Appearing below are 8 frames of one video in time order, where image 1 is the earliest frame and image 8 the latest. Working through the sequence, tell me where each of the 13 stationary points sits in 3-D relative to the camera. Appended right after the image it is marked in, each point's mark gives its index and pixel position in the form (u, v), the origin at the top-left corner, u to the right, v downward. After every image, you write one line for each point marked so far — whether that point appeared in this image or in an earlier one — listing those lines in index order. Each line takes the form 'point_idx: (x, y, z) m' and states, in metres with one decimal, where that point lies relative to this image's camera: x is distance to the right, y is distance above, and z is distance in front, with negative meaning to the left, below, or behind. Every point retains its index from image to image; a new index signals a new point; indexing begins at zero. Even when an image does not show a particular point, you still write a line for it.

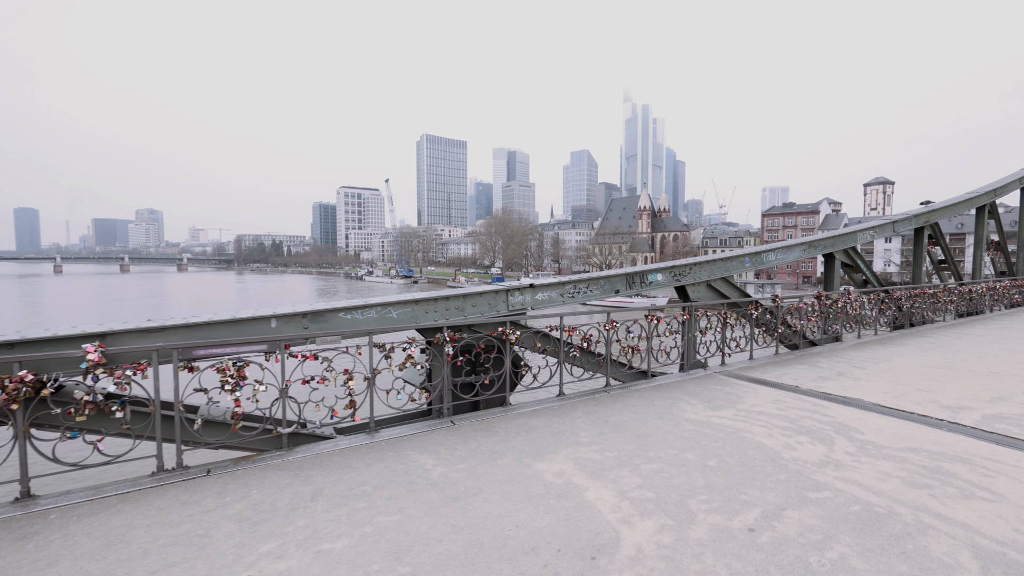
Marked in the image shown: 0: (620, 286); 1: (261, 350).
0: (+1.3, 0.0, +5.5) m
1: (-1.9, -0.5, +3.5) m
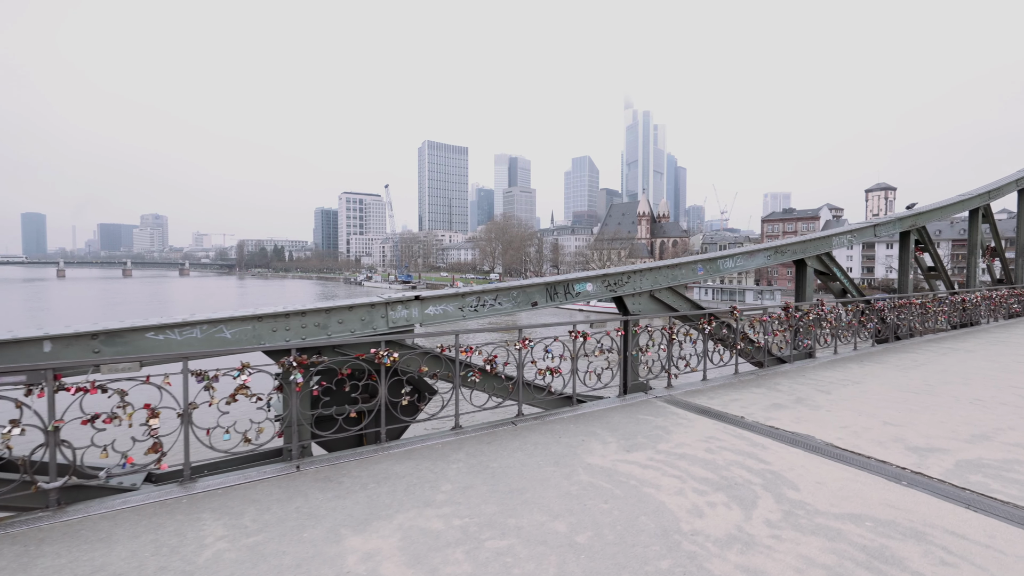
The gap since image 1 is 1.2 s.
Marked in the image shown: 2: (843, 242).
0: (+0.3, -0.1, +4.7) m
1: (-3.0, -0.6, +2.8) m
2: (+5.9, +0.8, +8.2) m
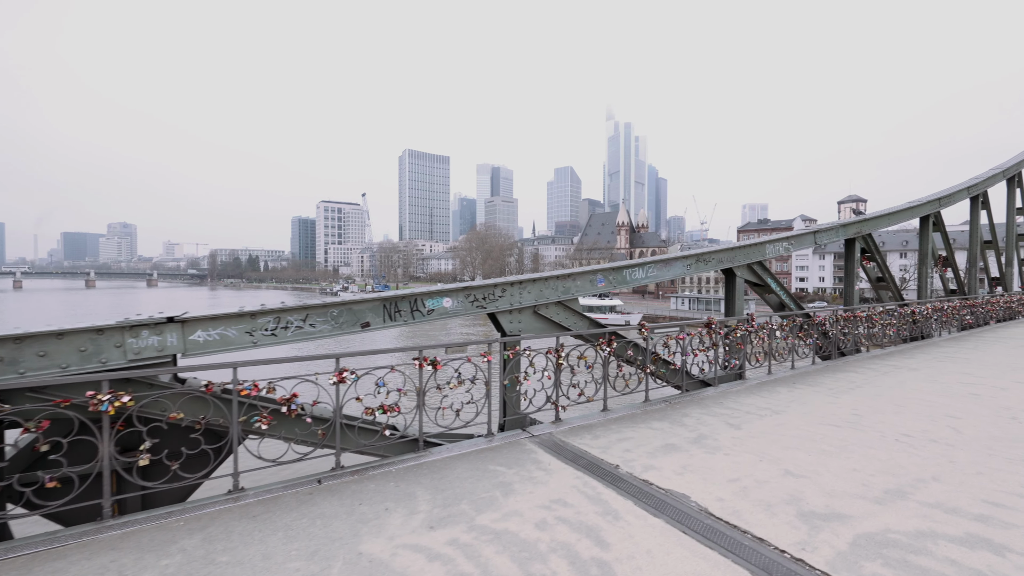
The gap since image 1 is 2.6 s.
0: (-1.2, -0.2, +3.8) m
1: (-4.3, -0.7, +1.7) m
2: (+4.4, +0.6, +7.5) m
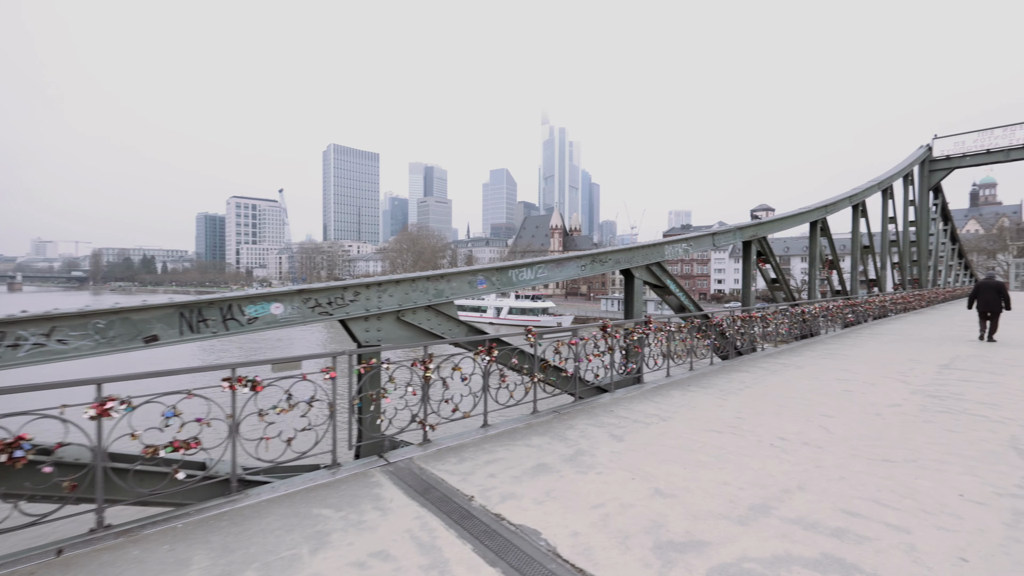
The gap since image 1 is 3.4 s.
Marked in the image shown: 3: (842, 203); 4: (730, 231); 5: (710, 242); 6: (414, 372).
0: (-2.3, -0.3, +3.0) m
1: (-5.1, -0.7, +0.5) m
2: (+2.7, +0.6, +7.4) m
3: (+9.6, +2.5, +13.4) m
4: (+4.1, +1.1, +8.7) m
5: (+3.6, +0.8, +8.3) m
6: (-0.9, -0.7, +4.0) m
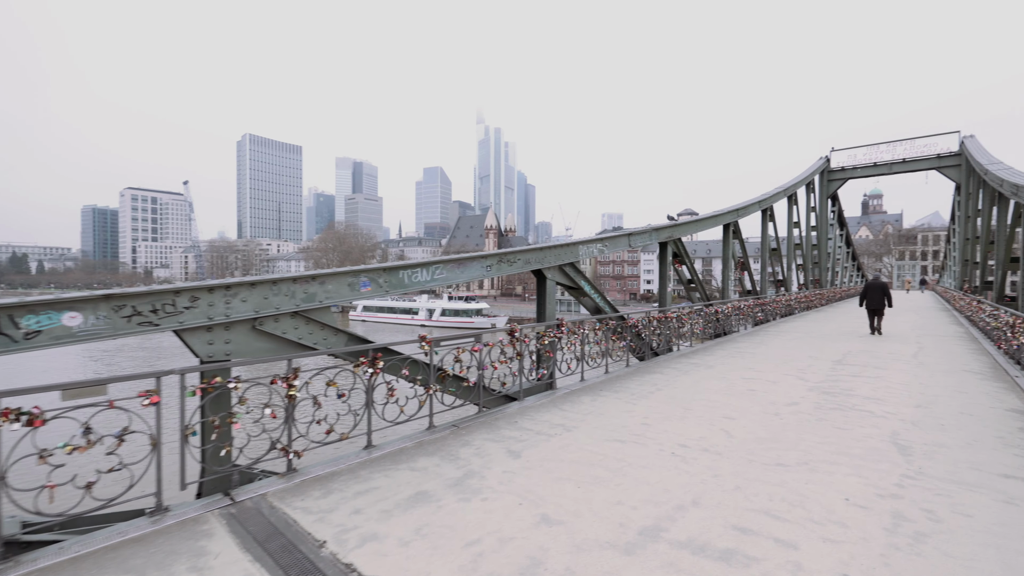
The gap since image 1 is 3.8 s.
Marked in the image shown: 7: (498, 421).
0: (-3.0, -0.3, +2.2) m
1: (-5.5, -0.7, -0.7) m
2: (+1.3, +0.6, +7.3) m
3: (+7.4, +2.5, +14.1) m
4: (+2.5, +1.1, +8.7) m
5: (+2.0, +0.8, +8.2) m
6: (-1.8, -0.8, +3.4) m
7: (-0.1, -1.4, +4.8) m
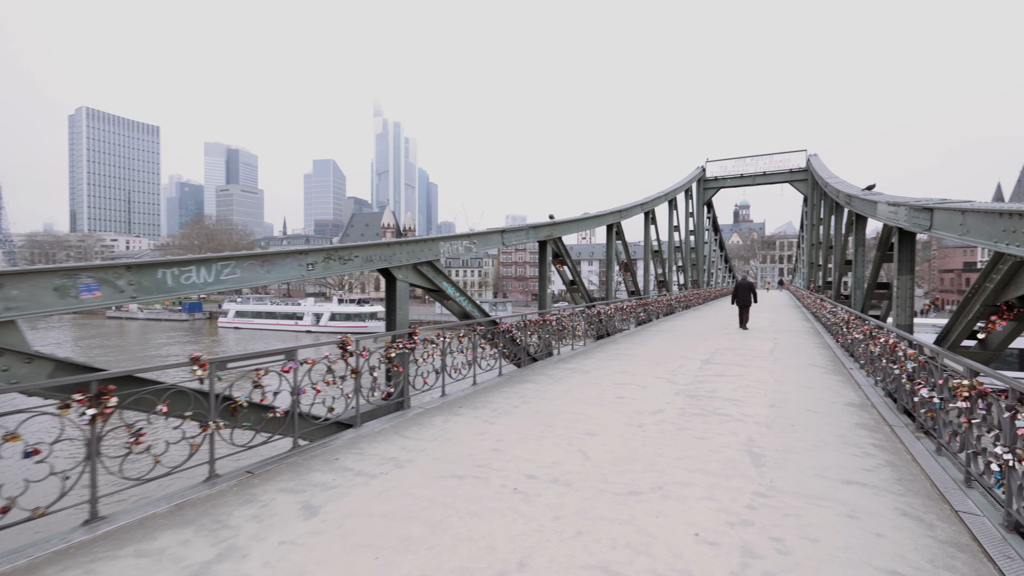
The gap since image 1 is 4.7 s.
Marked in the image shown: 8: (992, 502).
0: (-4.0, -0.3, +0.7) m
1: (-5.8, -0.8, -2.6) m
2: (-0.8, +0.6, +6.5) m
3: (+3.8, +2.5, +14.4) m
4: (+0.2, +1.1, +8.2) m
5: (-0.2, +0.8, +7.6) m
6: (-3.0, -0.8, +2.1) m
7: (-1.7, -1.4, +3.8) m
8: (+3.4, -1.5, +3.2) m
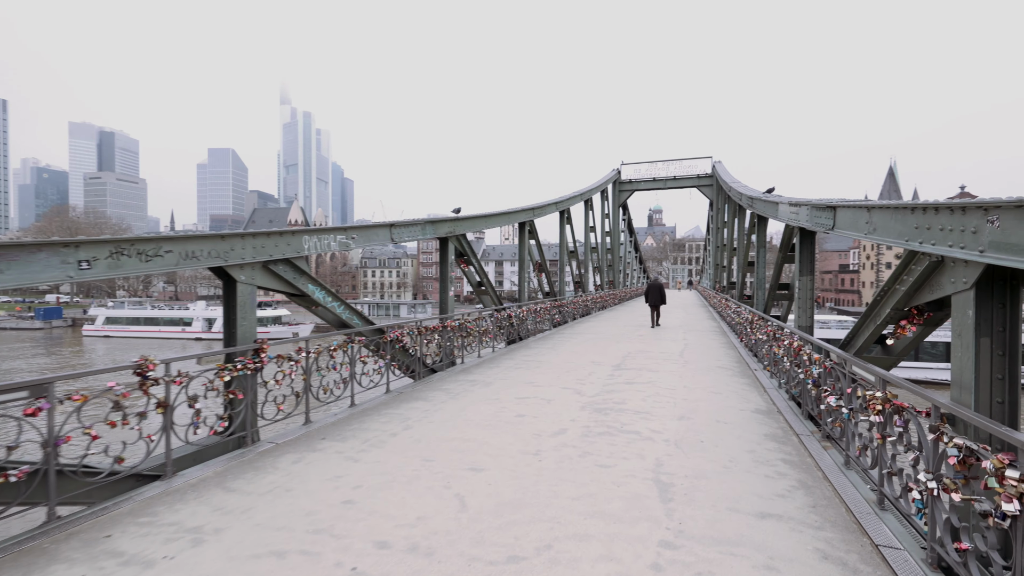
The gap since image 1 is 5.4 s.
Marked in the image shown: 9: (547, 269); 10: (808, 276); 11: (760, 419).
0: (-4.4, -0.4, -0.8) m
1: (-5.7, -0.8, -4.4) m
2: (-2.1, +0.5, +5.5) m
3: (+1.1, +2.5, +14.0) m
4: (-1.5, +1.0, +7.3) m
5: (-1.8, +0.8, +6.6) m
6: (-3.6, -0.8, +0.8) m
7: (-2.6, -1.5, +2.7) m
8: (+2.5, -1.5, +2.9) m
9: (+1.0, +0.6, +13.3) m
10: (+4.1, +0.2, +6.3) m
11: (+2.7, -1.4, +5.1) m
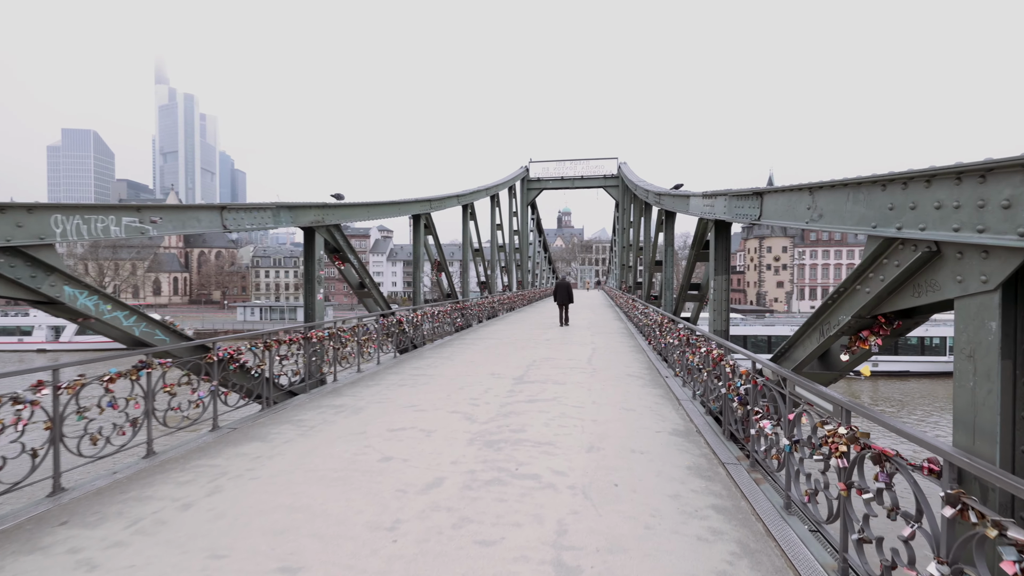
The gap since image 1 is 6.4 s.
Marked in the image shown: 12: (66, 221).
0: (-4.3, -0.4, -2.8) m
1: (-5.0, -0.8, -6.5) m
2: (-3.3, +0.5, +3.8) m
3: (-1.7, +2.4, +12.8) m
4: (-3.0, +1.0, +5.7) m
5: (-3.2, +0.7, +5.0) m
6: (-3.9, -0.9, -1.1) m
7: (-3.2, -1.5, +1.0) m
8: (+1.7, -1.5, +2.1) m
9: (-1.7, +0.6, +12.1) m
10: (+2.6, +0.2, +5.7) m
11: (+1.6, -1.4, +4.3) m
12: (-3.3, +0.5, +3.6) m
